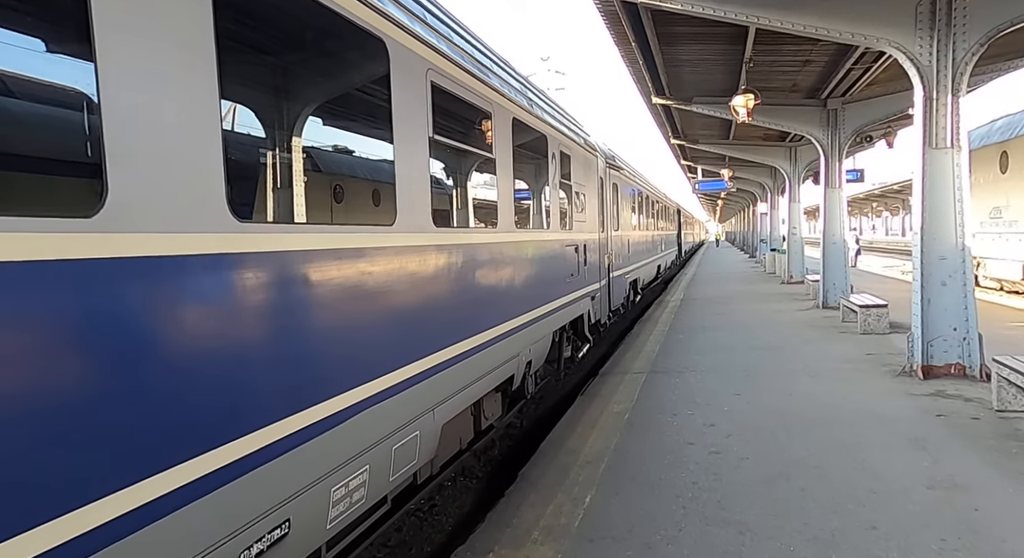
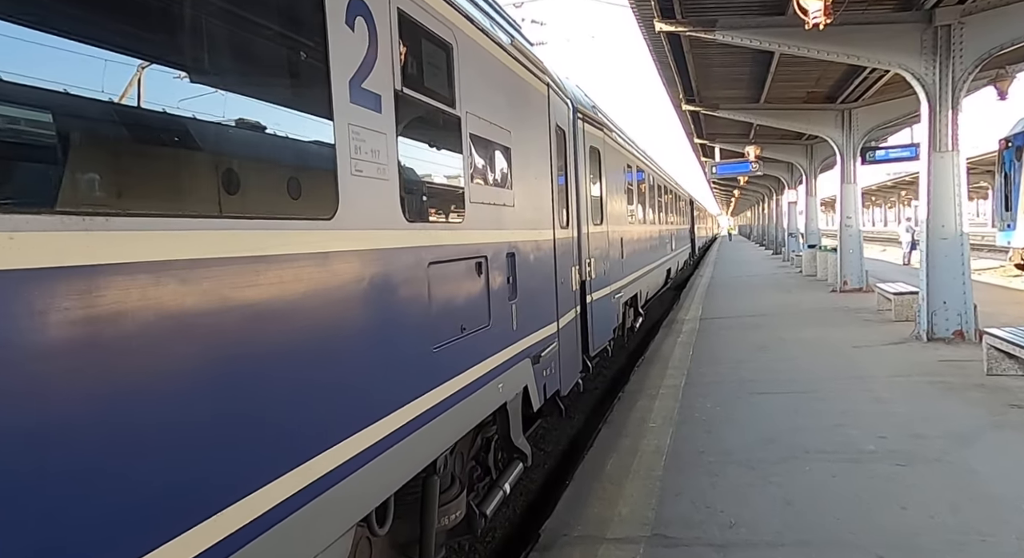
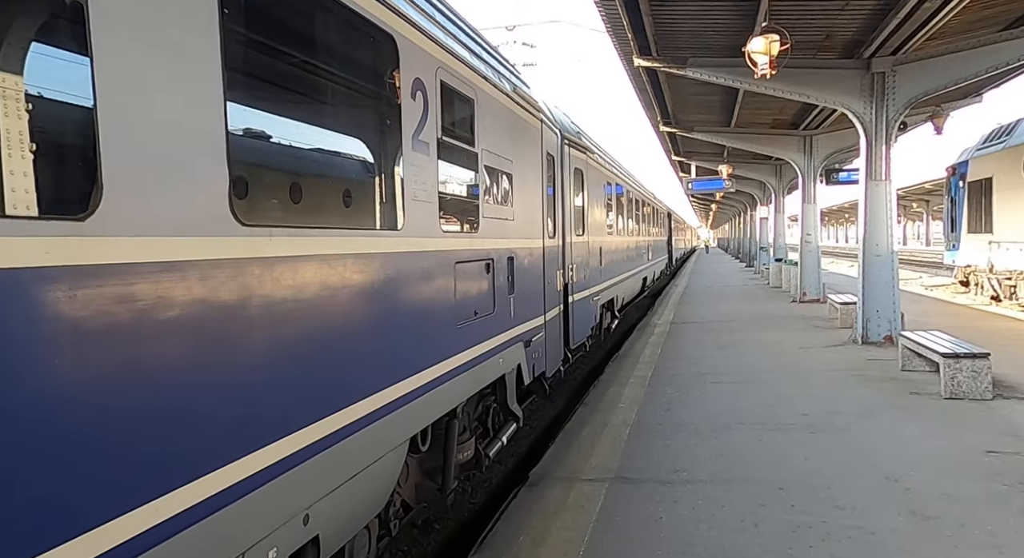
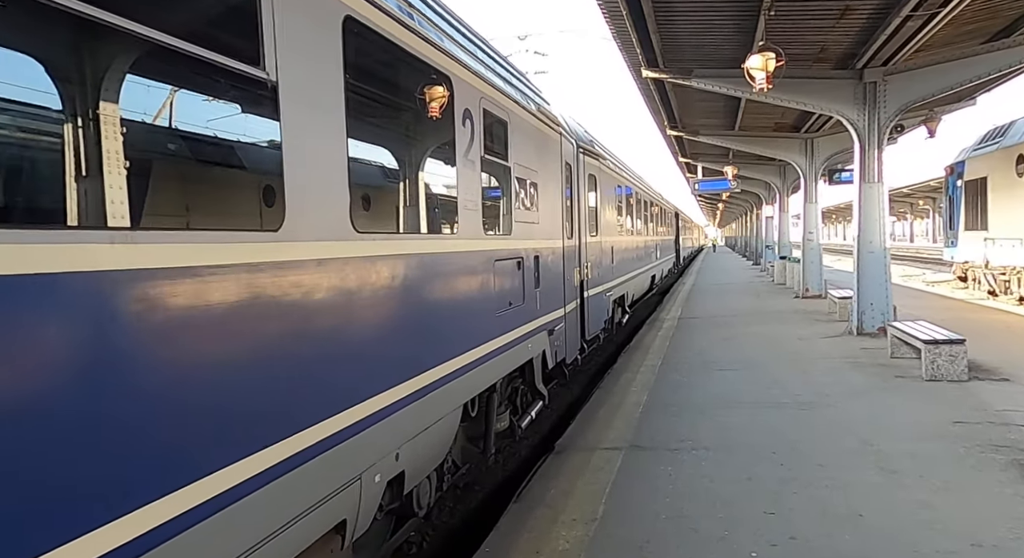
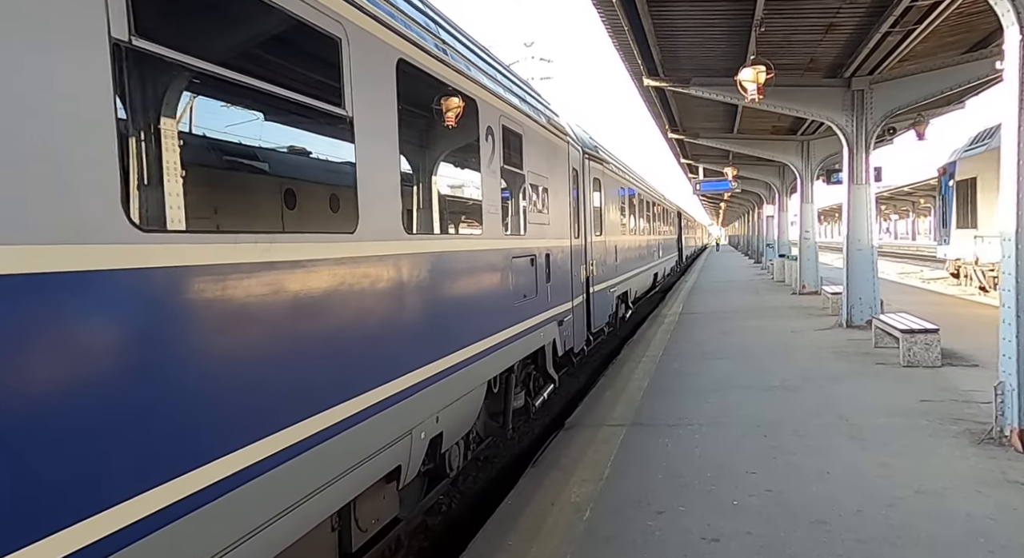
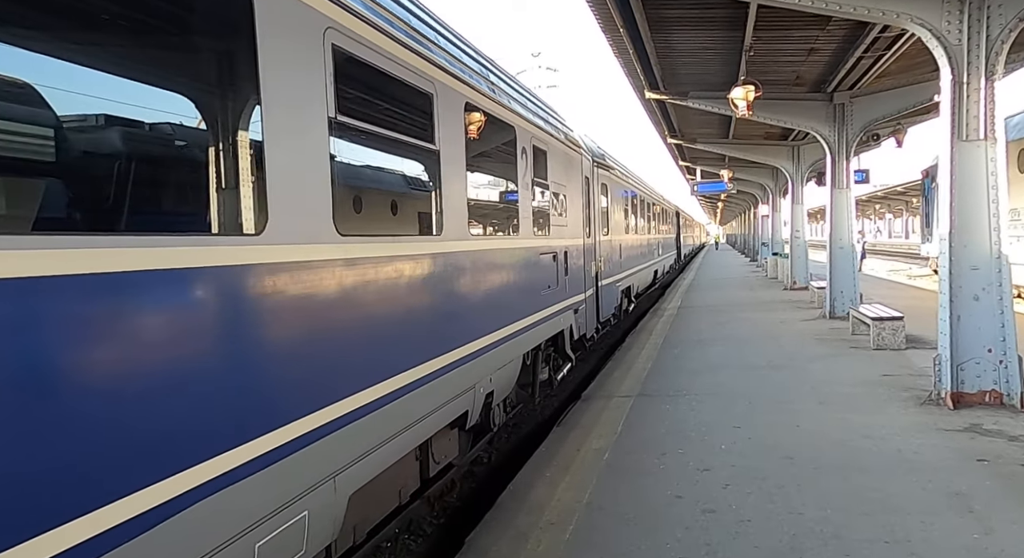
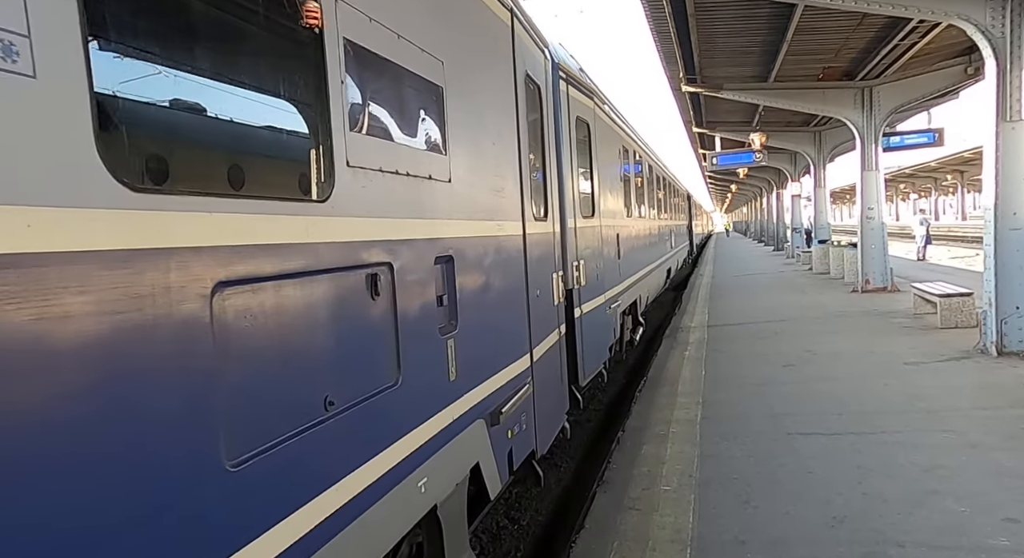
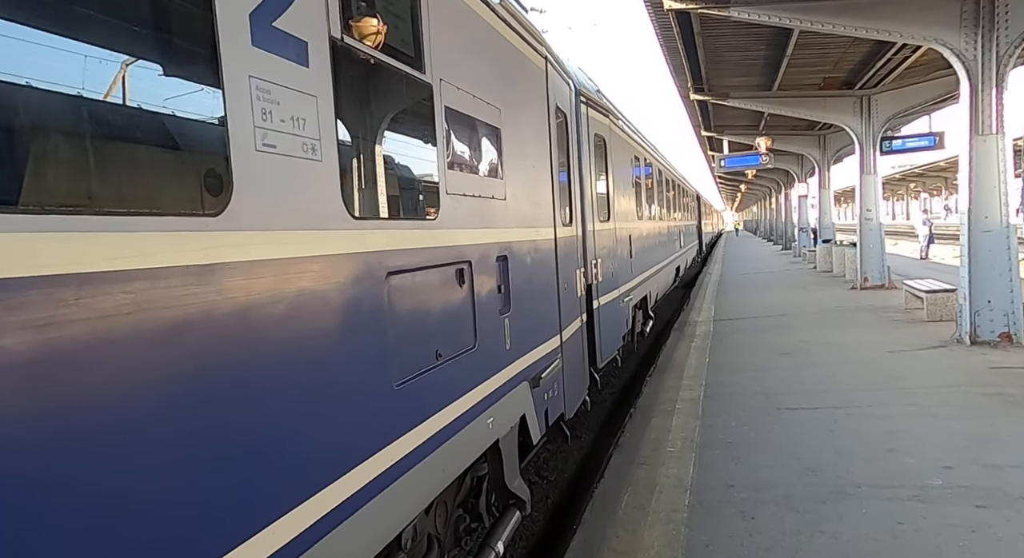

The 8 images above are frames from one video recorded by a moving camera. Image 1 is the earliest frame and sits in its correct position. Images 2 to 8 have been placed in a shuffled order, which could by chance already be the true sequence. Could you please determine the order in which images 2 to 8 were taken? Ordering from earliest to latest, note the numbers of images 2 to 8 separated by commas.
6, 5, 4, 3, 2, 8, 7
